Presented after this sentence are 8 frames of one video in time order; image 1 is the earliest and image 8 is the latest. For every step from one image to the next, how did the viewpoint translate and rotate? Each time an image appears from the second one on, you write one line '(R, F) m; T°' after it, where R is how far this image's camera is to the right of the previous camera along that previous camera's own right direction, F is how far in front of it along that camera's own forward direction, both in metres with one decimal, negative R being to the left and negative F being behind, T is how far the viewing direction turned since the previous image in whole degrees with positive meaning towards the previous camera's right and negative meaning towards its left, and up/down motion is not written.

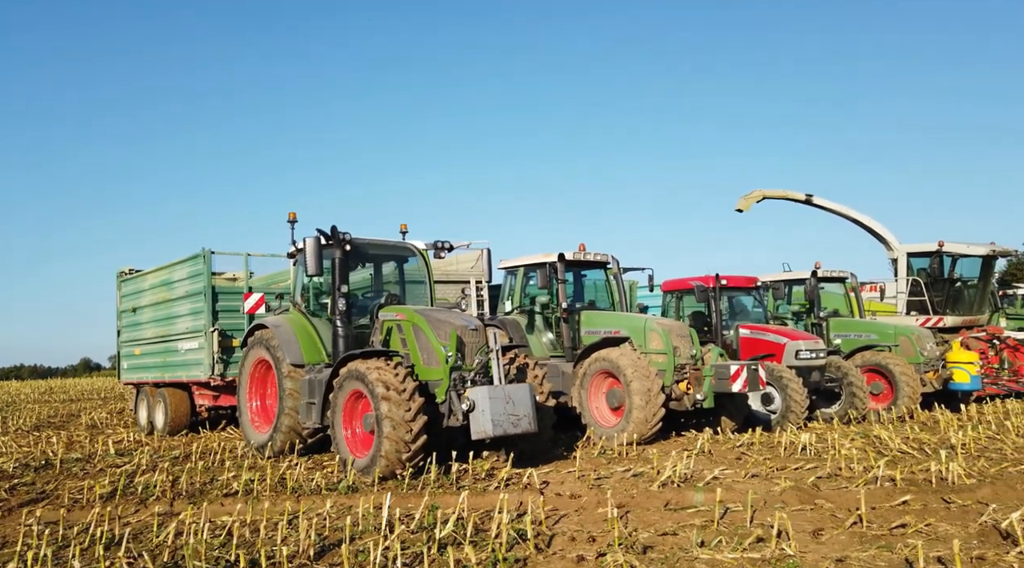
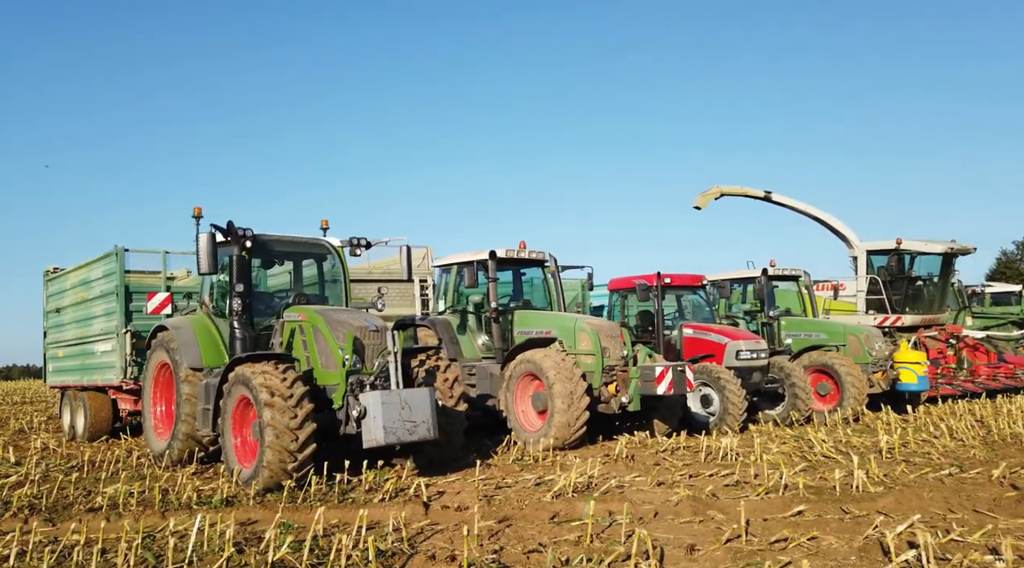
(+0.7, +0.3) m; +1°
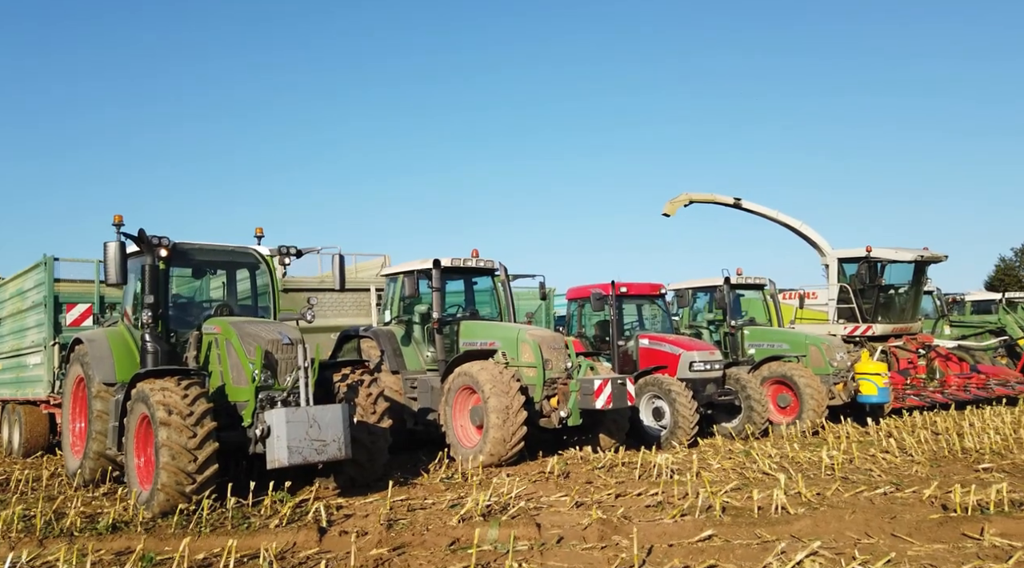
(+0.6, +0.3) m; 0°
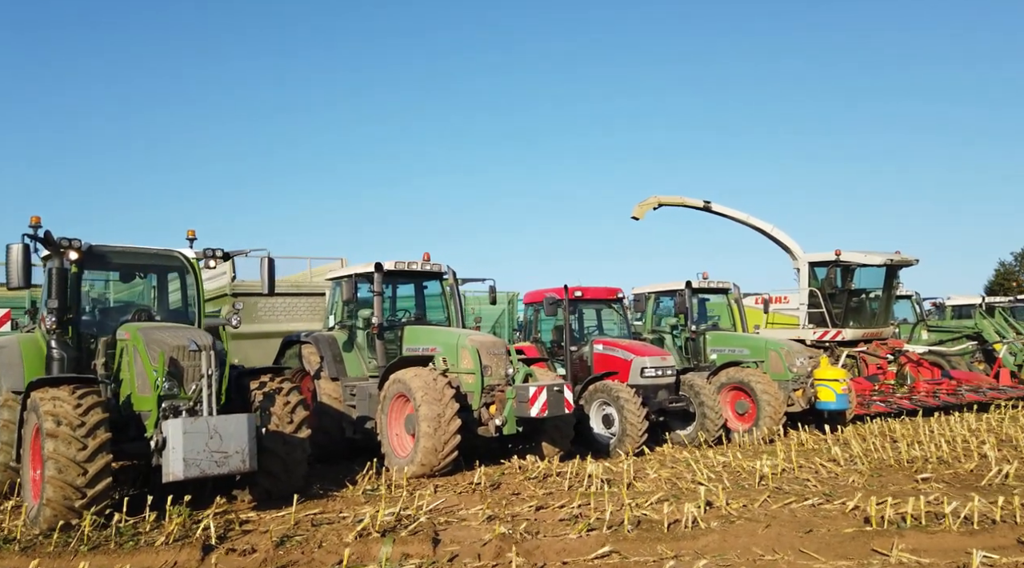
(+0.6, +0.3) m; 0°
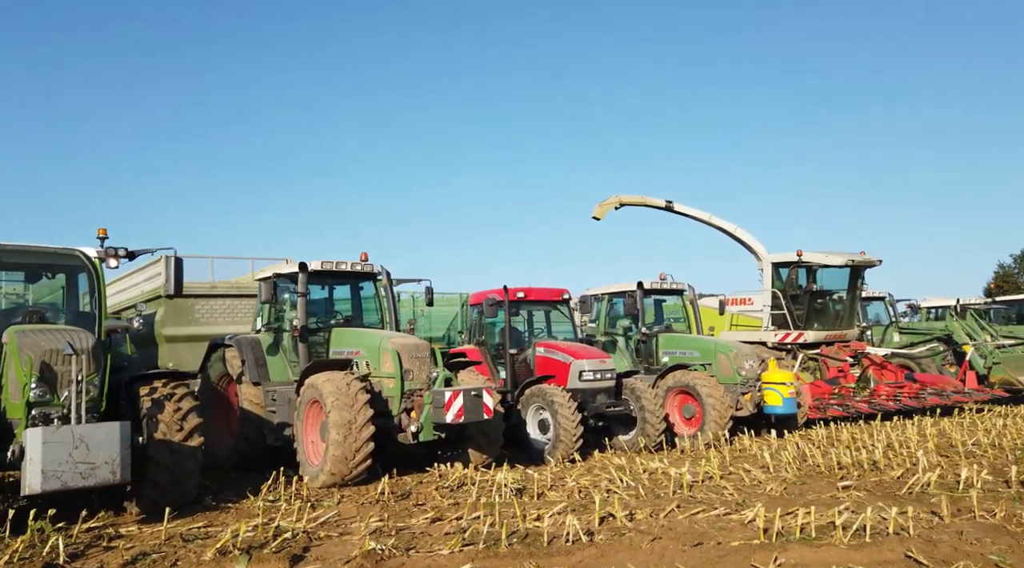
(+0.7, +0.3) m; 0°
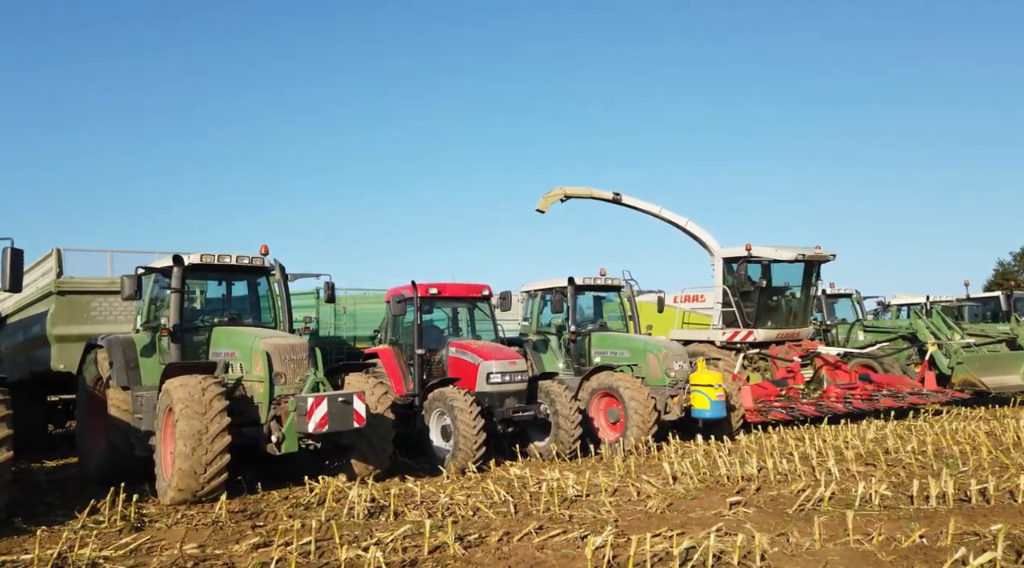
(+0.9, +0.7) m; +1°
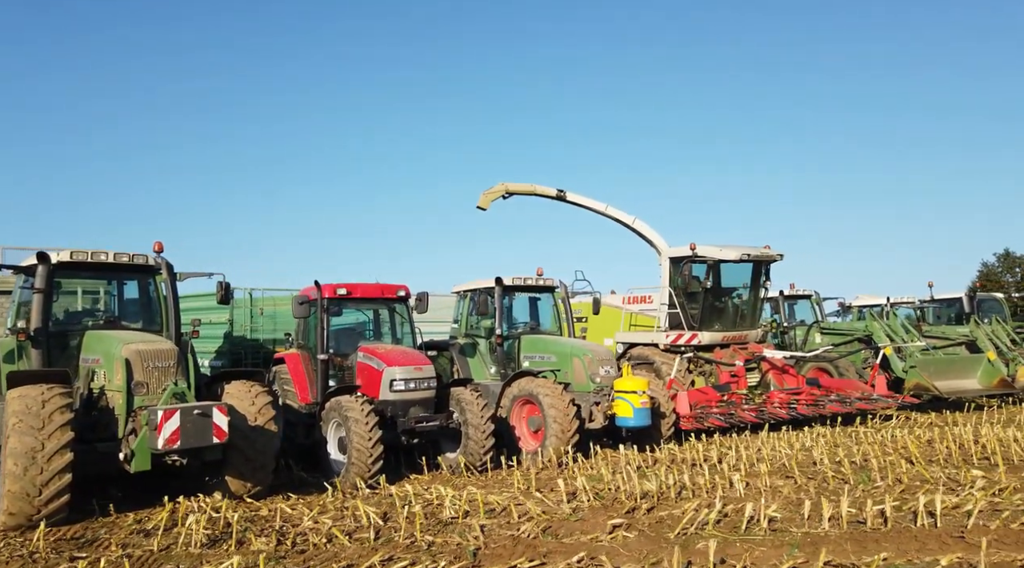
(+0.7, +0.6) m; +1°
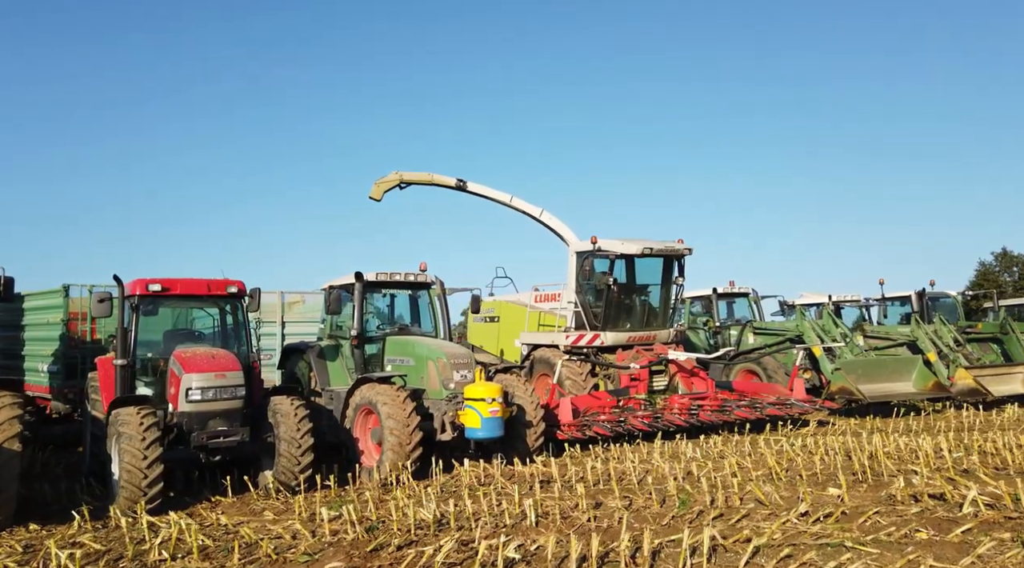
(+1.4, +1.1) m; +1°
